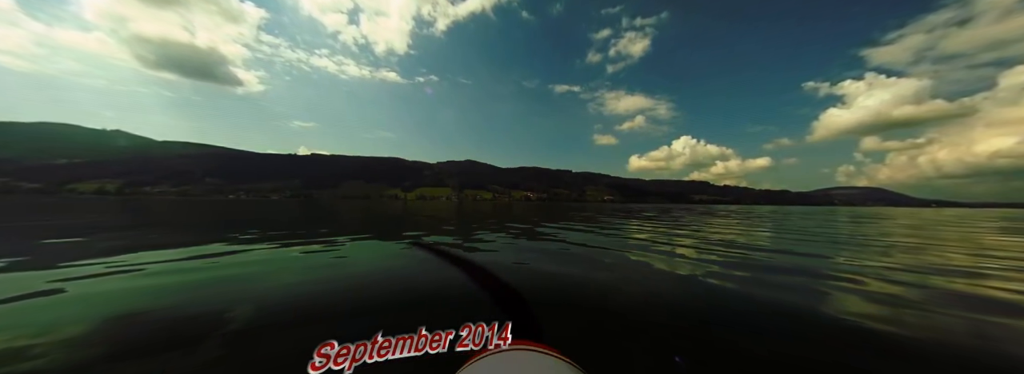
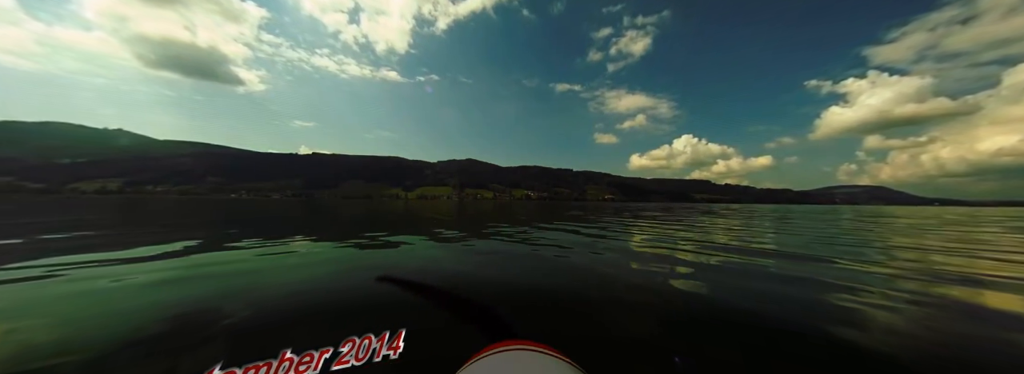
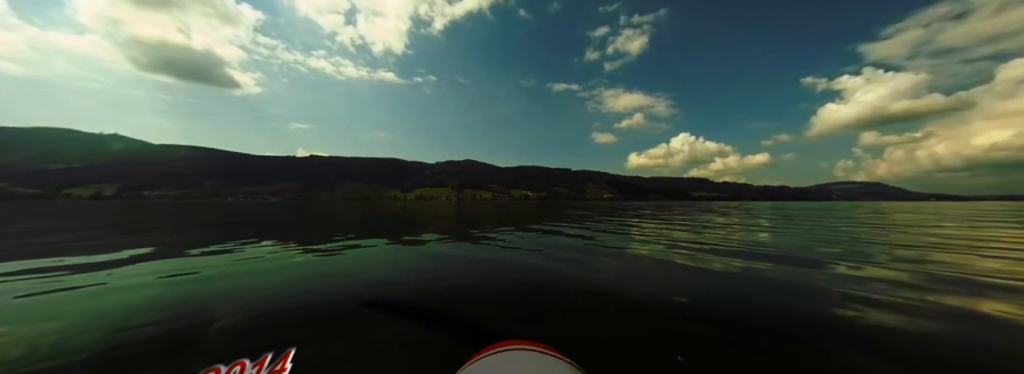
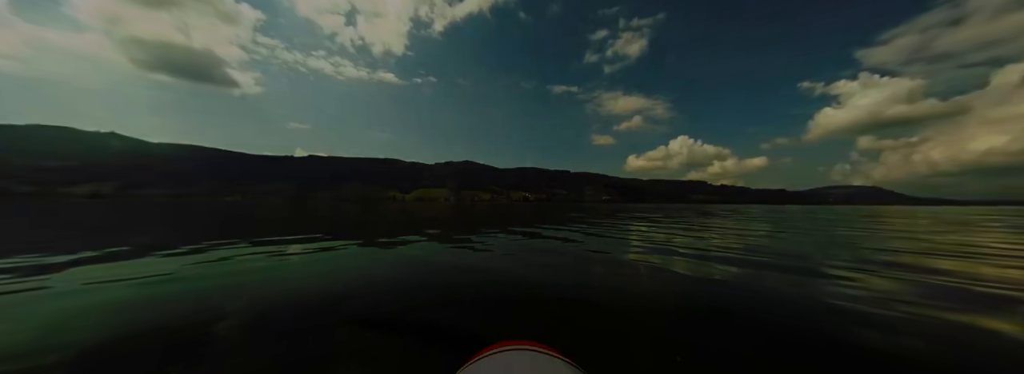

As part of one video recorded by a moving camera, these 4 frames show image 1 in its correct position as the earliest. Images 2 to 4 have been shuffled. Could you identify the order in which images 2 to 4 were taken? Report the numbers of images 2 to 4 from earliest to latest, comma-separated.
2, 3, 4
